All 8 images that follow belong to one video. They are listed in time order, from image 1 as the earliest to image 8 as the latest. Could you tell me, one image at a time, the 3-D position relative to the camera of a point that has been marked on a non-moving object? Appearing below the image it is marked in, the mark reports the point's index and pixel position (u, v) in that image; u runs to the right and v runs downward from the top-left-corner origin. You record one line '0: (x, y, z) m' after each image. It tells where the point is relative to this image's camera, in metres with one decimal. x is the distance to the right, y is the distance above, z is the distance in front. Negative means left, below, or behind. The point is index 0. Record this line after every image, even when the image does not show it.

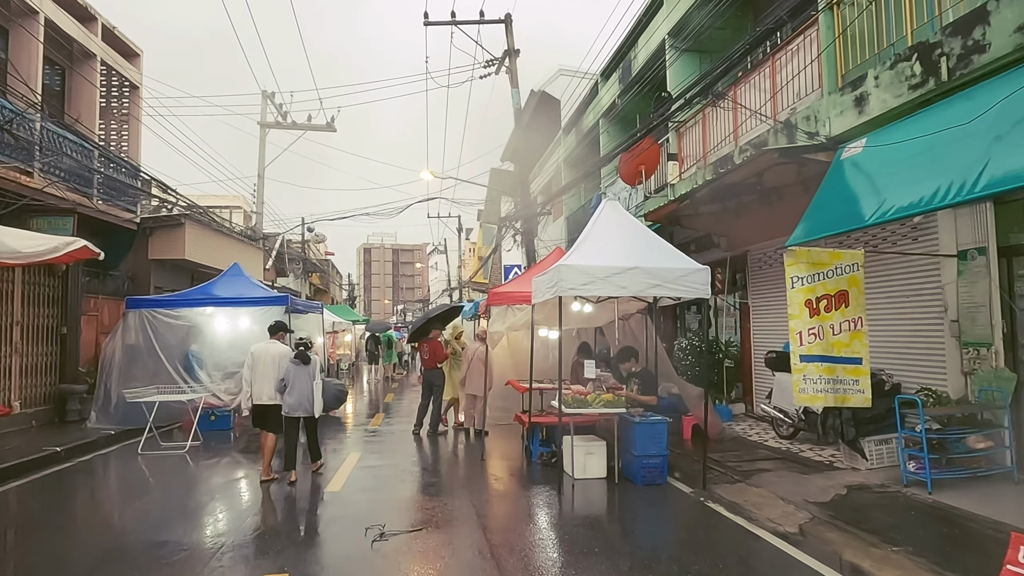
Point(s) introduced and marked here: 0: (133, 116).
0: (-7.6, +3.5, +13.5) m
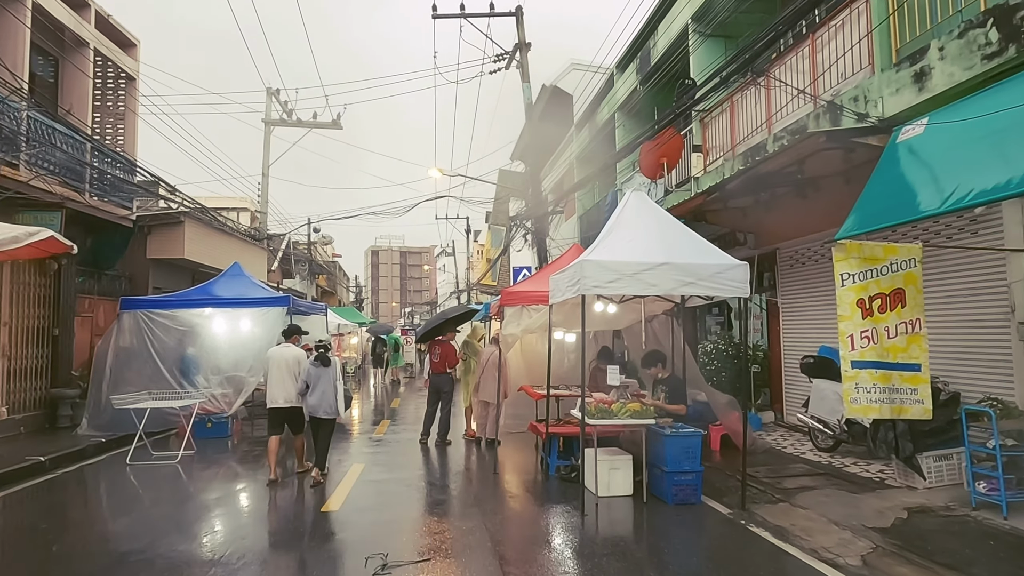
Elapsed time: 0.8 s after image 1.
0: (-7.4, +3.5, +13.0) m
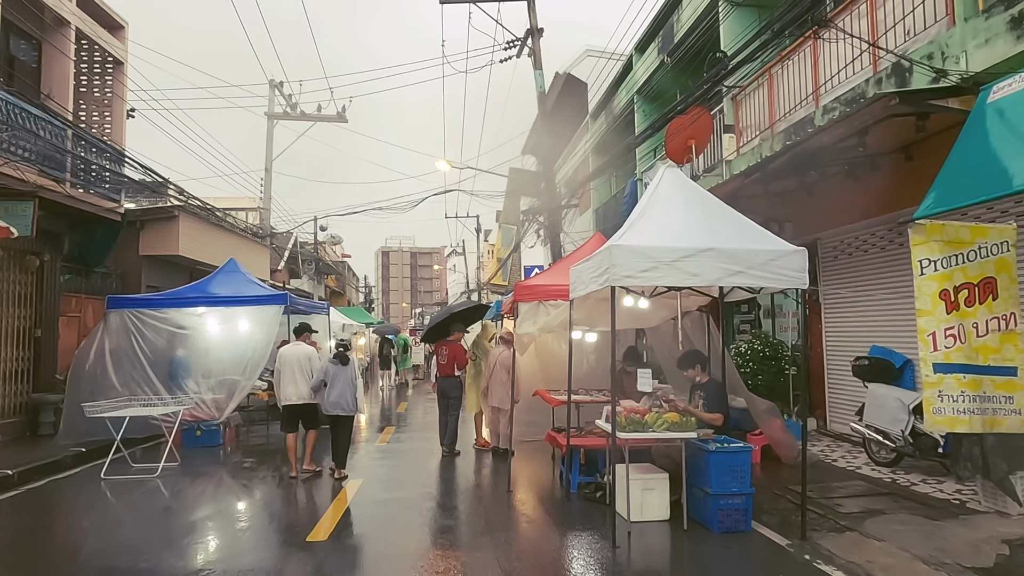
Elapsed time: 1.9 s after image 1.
0: (-7.1, +3.5, +12.2) m
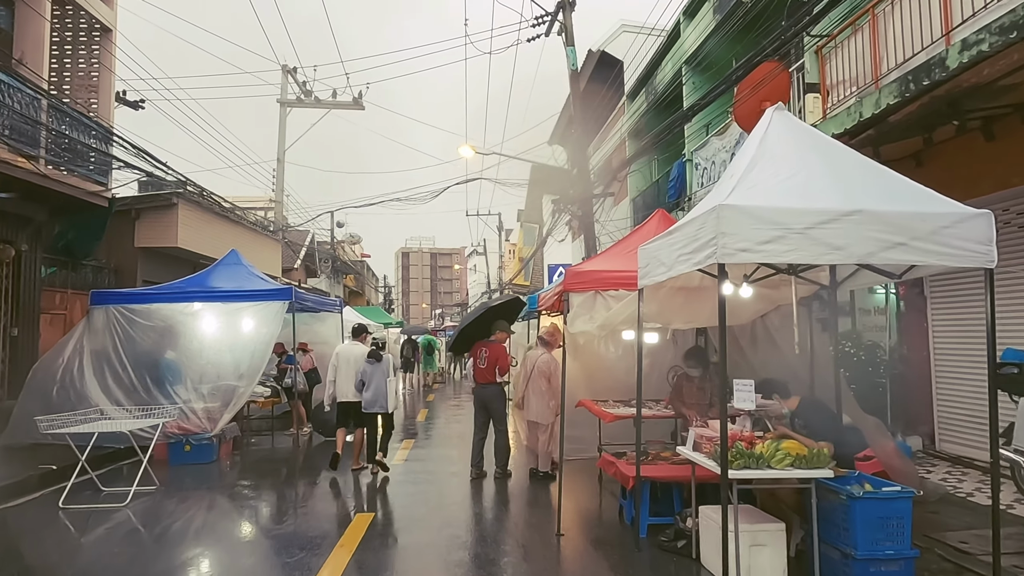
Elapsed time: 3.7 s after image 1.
0: (-6.6, +3.6, +10.9) m
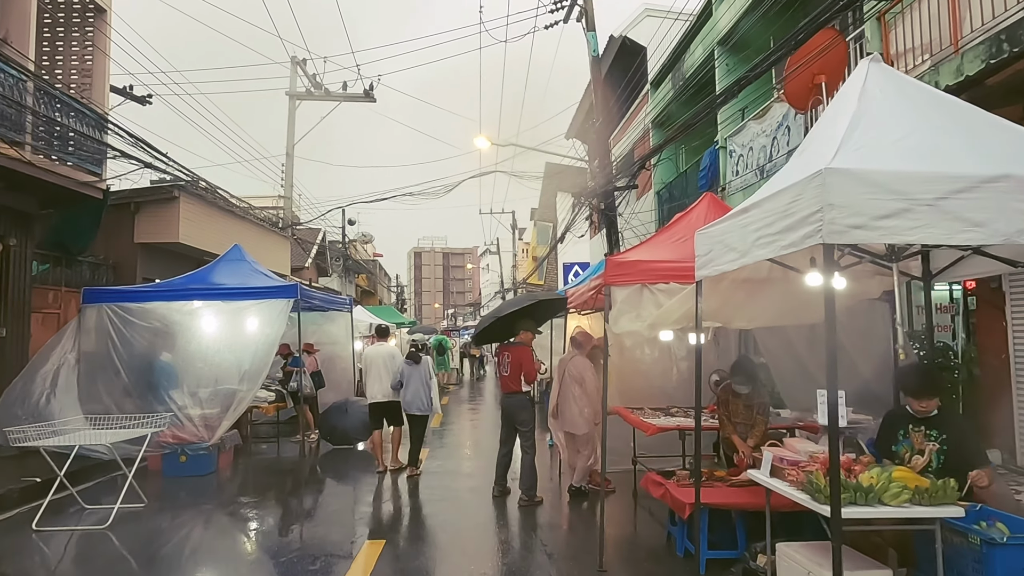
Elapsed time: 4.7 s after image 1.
0: (-6.3, +3.6, +10.2) m
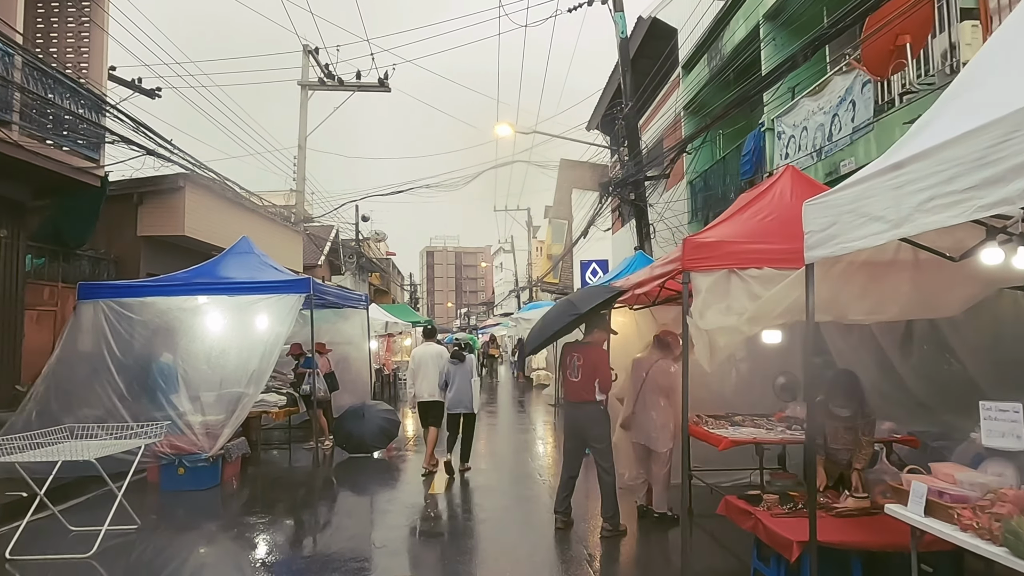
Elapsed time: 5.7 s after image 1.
0: (-5.8, +3.7, +9.5) m
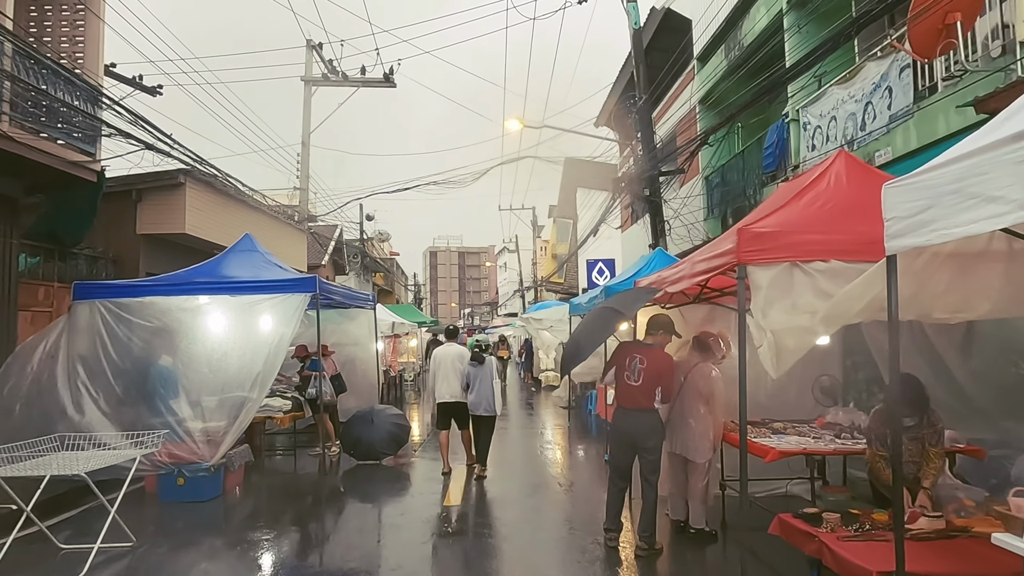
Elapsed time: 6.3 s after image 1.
0: (-5.6, +3.7, +9.1) m
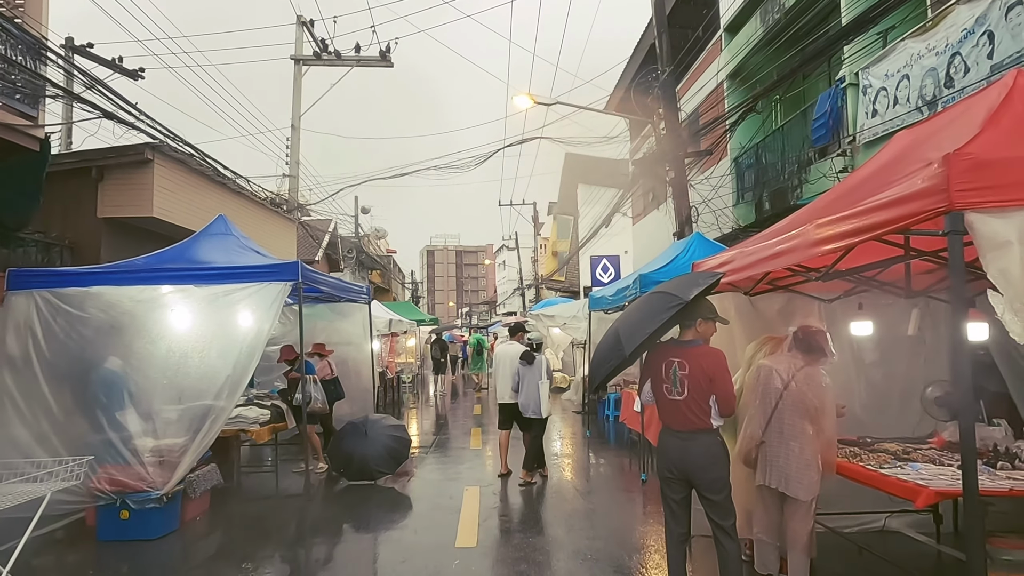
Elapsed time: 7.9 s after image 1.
0: (-5.4, +3.8, +7.7) m
